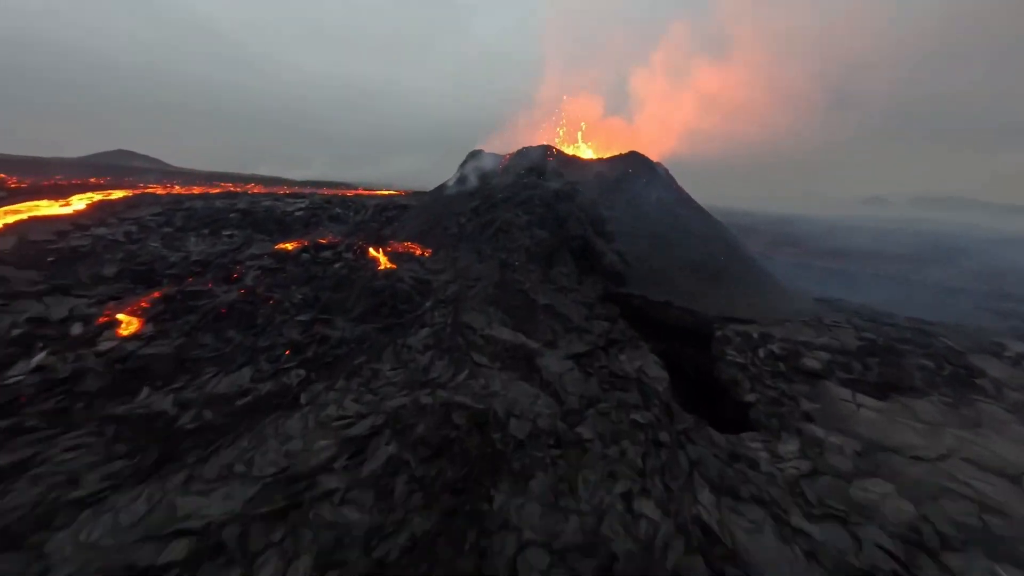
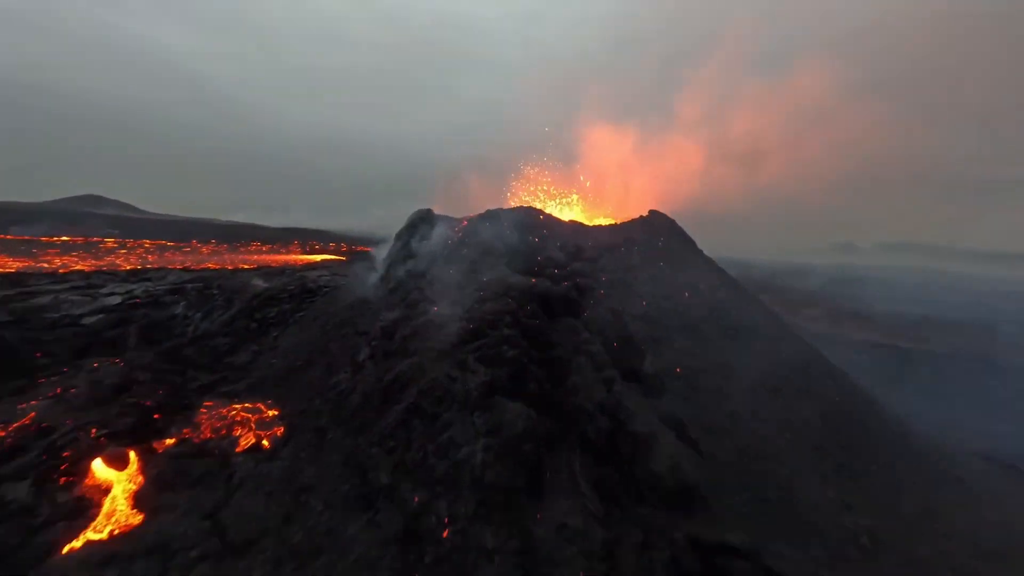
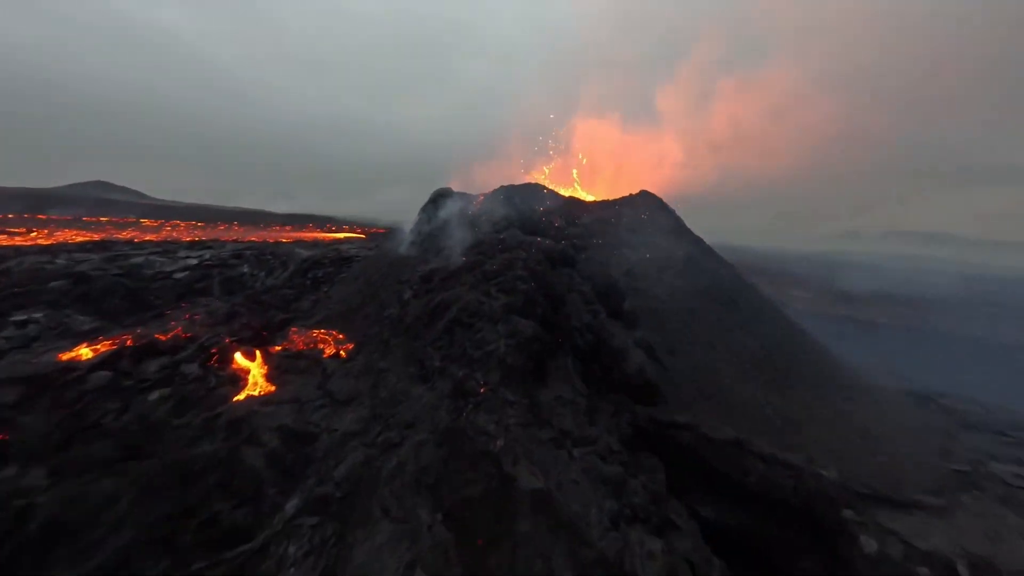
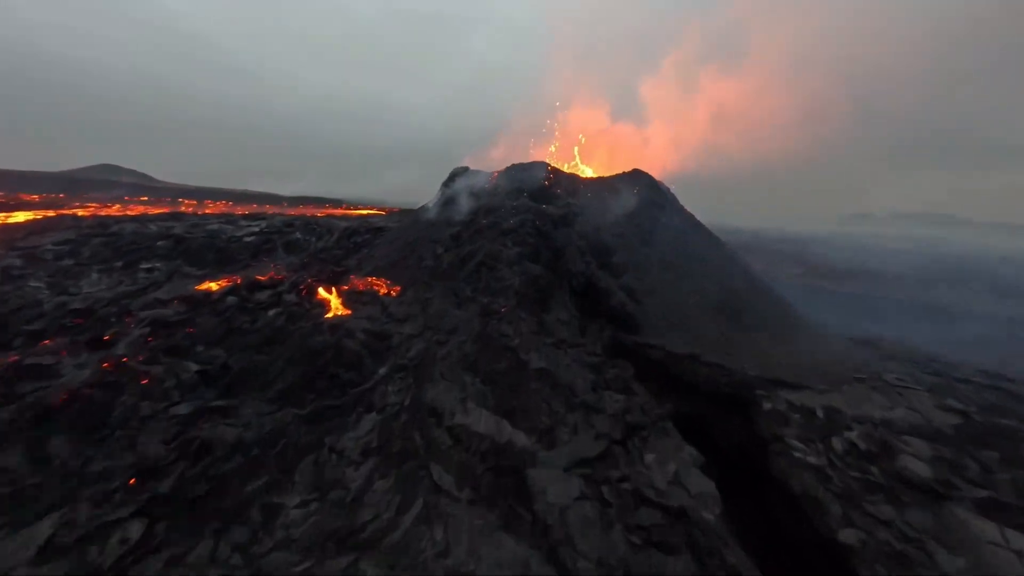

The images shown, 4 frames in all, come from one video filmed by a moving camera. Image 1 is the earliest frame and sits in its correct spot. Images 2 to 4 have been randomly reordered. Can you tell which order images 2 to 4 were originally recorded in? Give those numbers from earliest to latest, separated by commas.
4, 3, 2
